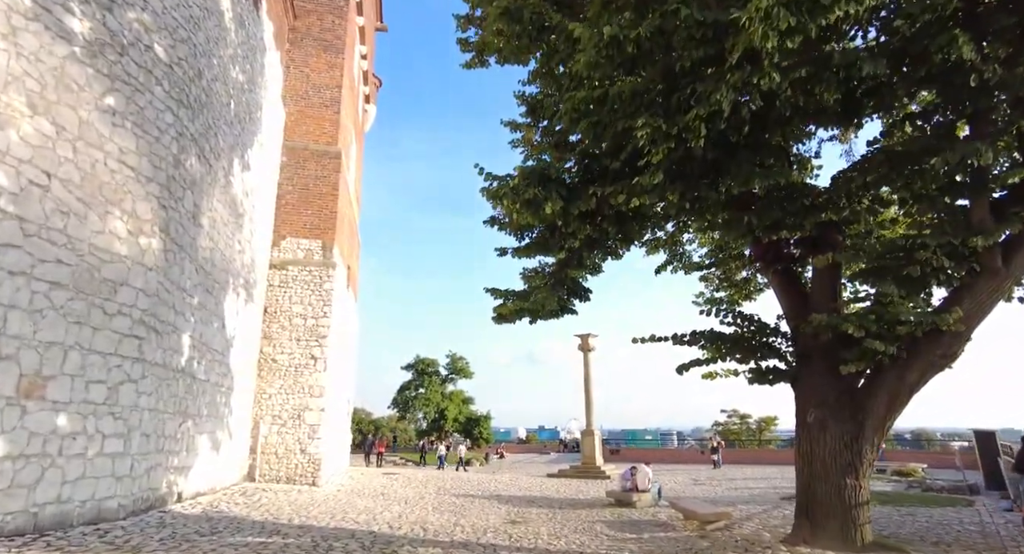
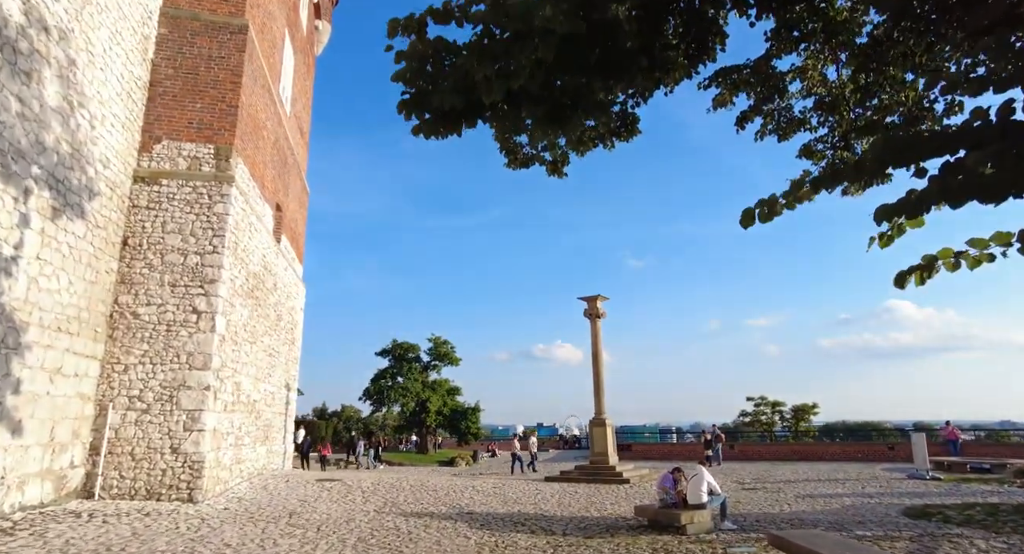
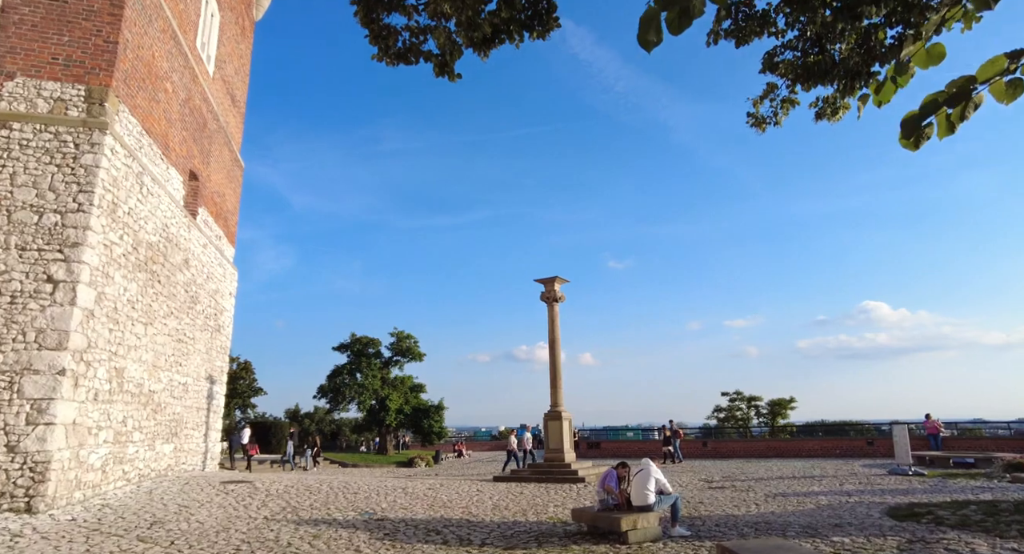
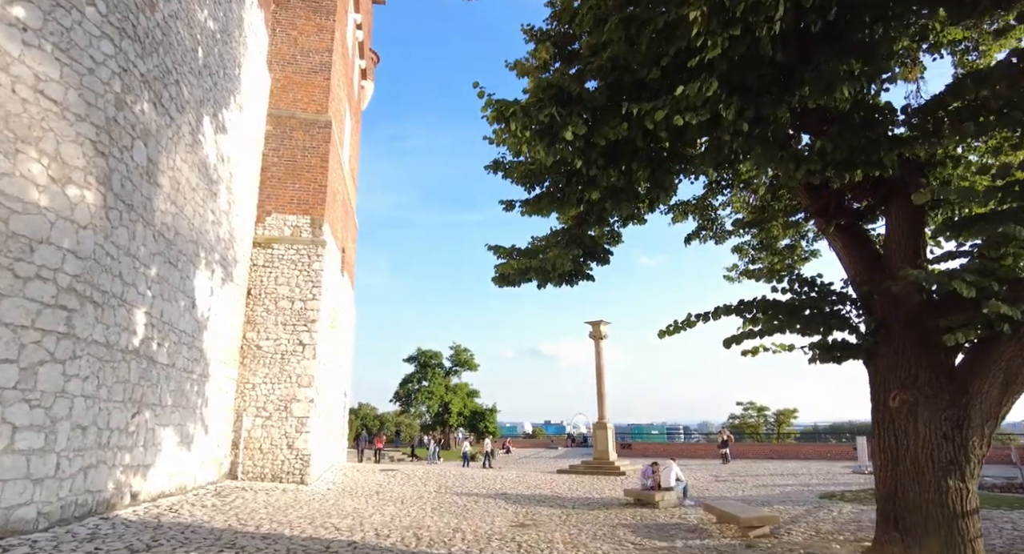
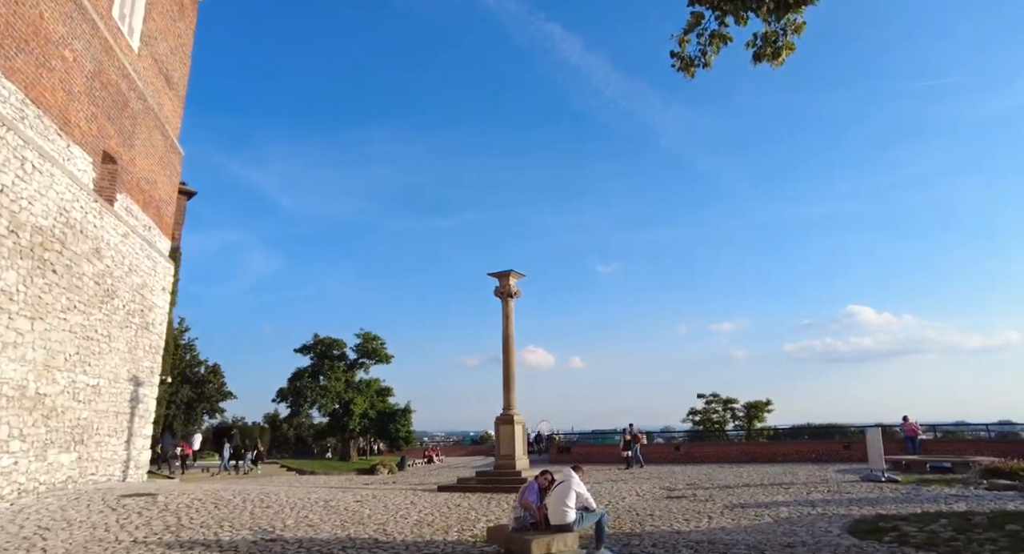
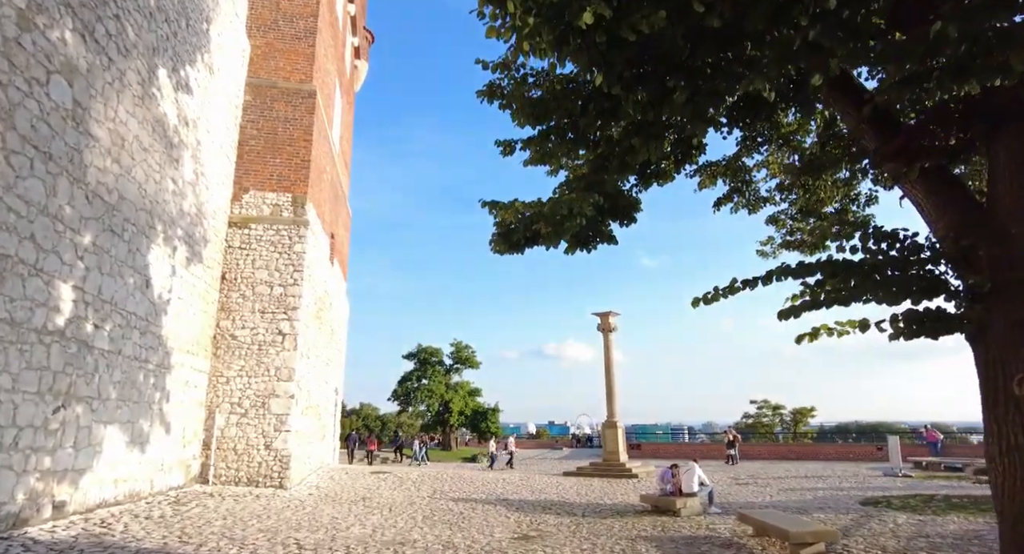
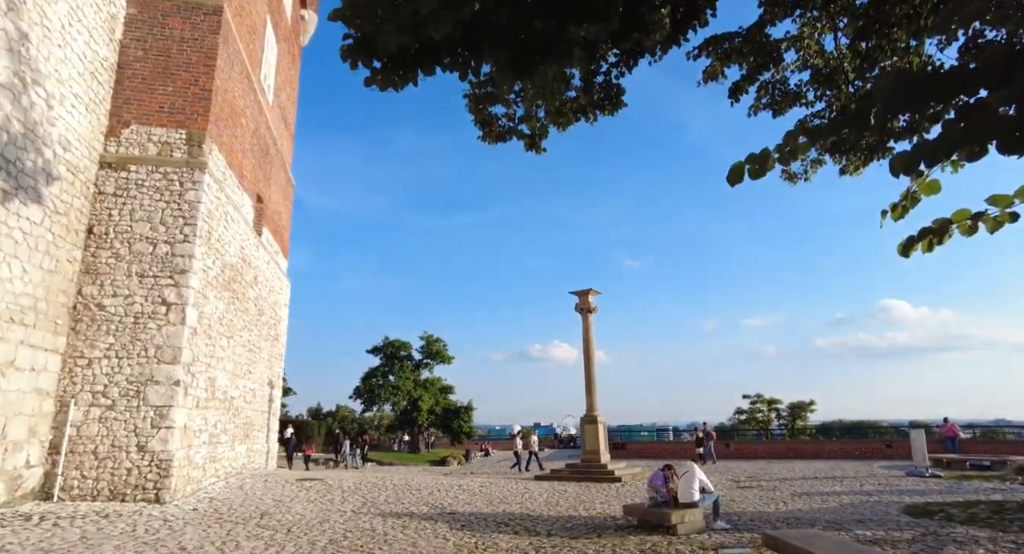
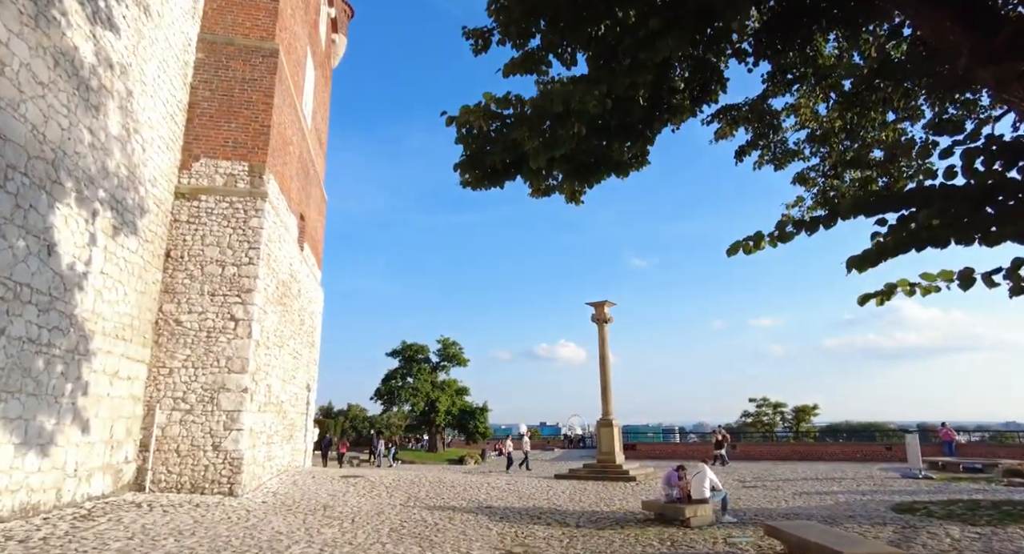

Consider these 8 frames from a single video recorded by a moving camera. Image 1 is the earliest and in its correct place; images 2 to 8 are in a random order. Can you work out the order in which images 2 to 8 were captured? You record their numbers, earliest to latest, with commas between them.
4, 6, 8, 2, 7, 3, 5
